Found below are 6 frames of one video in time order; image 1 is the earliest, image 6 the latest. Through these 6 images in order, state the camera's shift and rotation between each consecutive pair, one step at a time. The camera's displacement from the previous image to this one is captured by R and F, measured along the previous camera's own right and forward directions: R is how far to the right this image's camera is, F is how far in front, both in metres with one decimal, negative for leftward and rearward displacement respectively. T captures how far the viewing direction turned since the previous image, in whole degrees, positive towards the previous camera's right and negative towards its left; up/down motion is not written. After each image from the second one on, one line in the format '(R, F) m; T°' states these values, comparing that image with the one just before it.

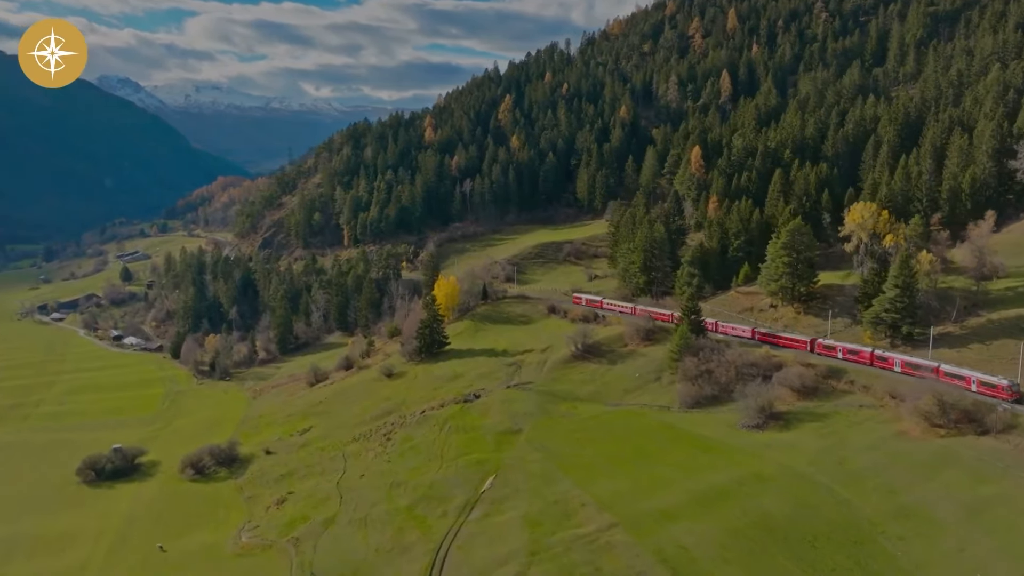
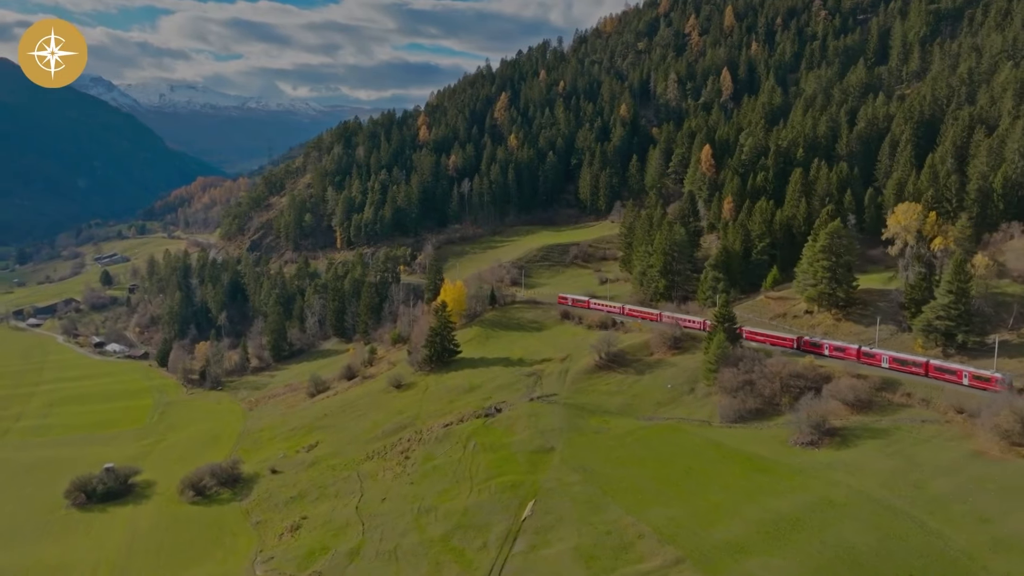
(-4.4, +4.2) m; +2°
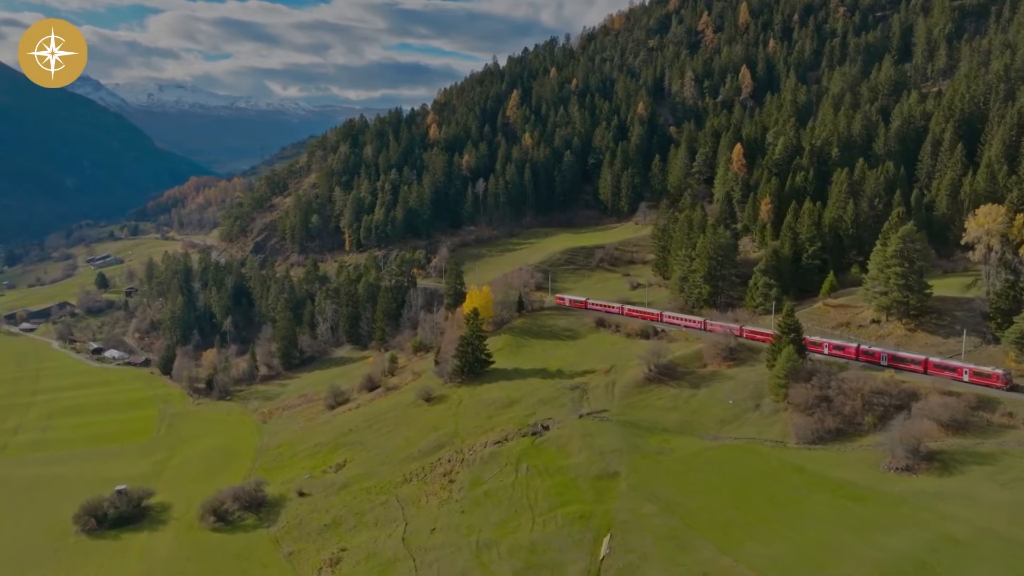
(-5.5, +4.9) m; +1°
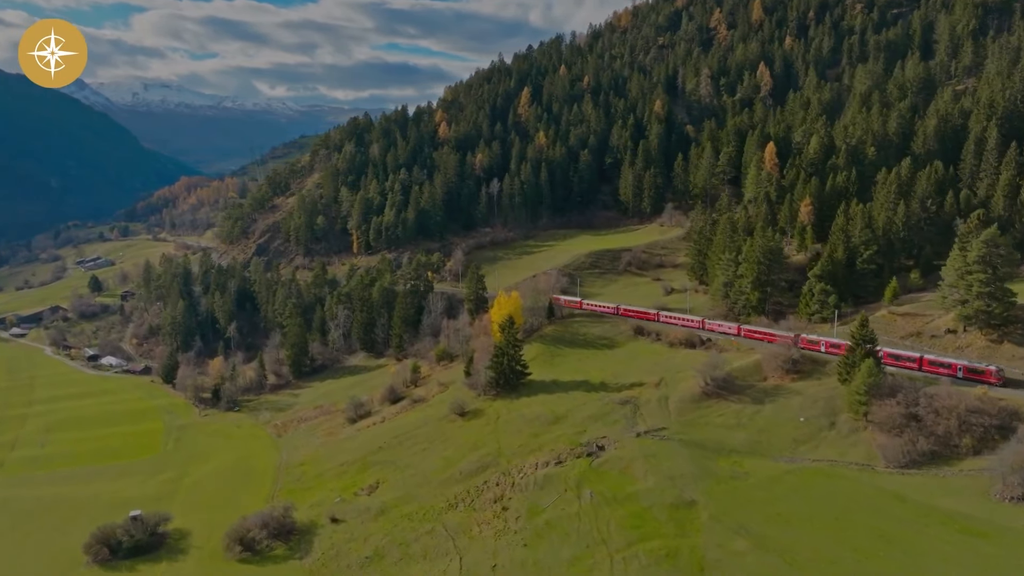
(-5.7, +4.9) m; +1°
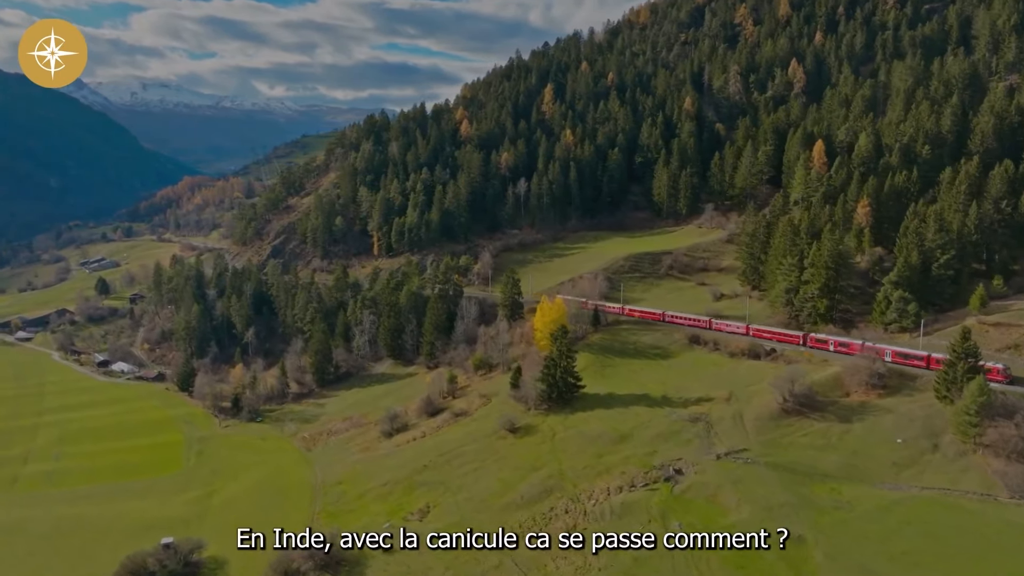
(-5.8, +4.9) m; 0°
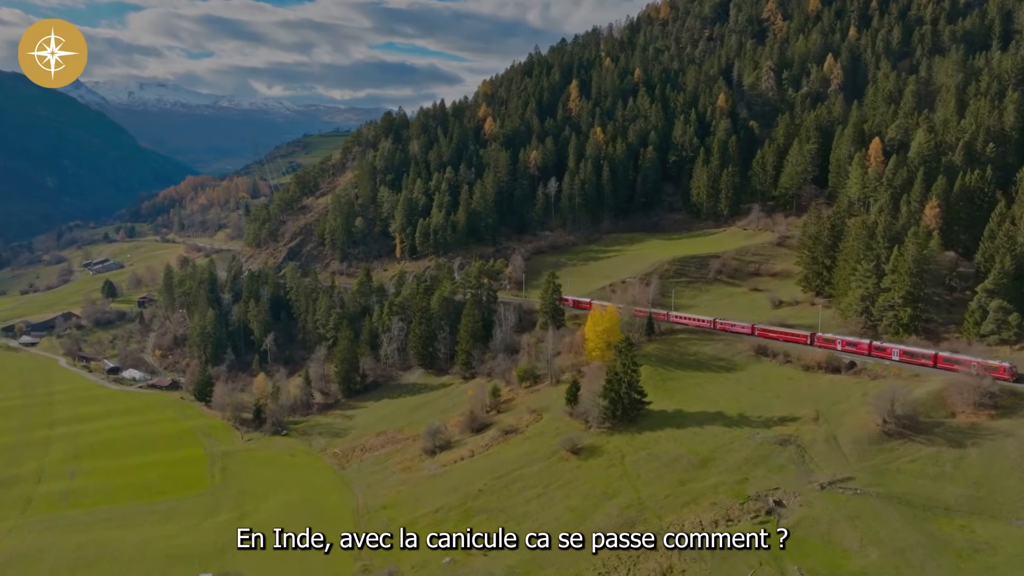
(-6.2, +5.5) m; 0°
